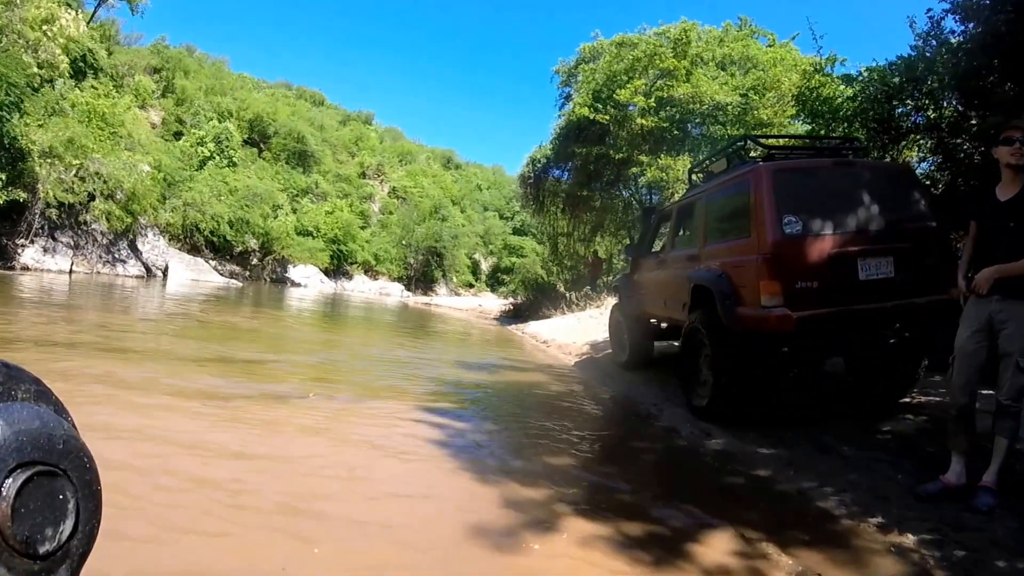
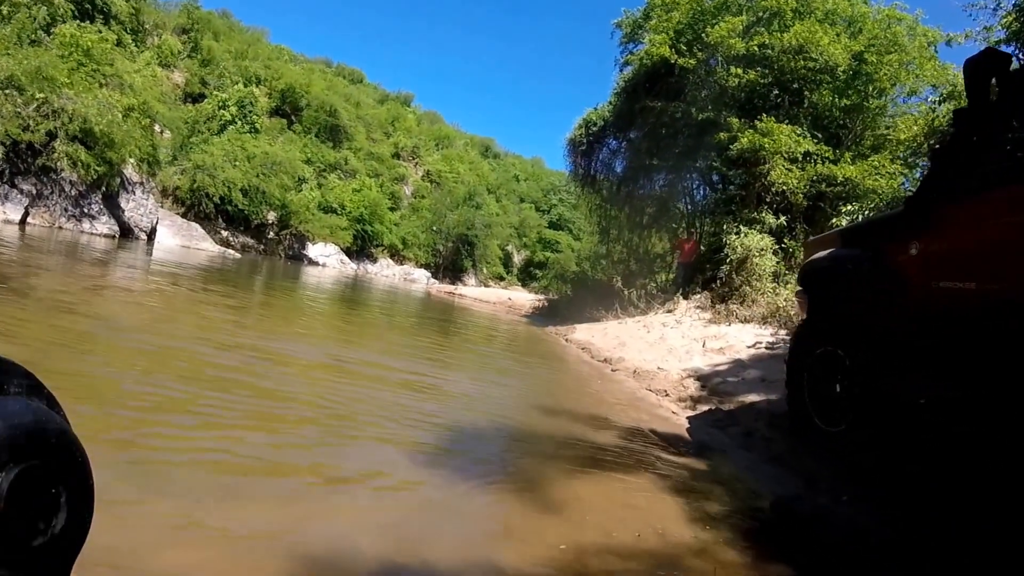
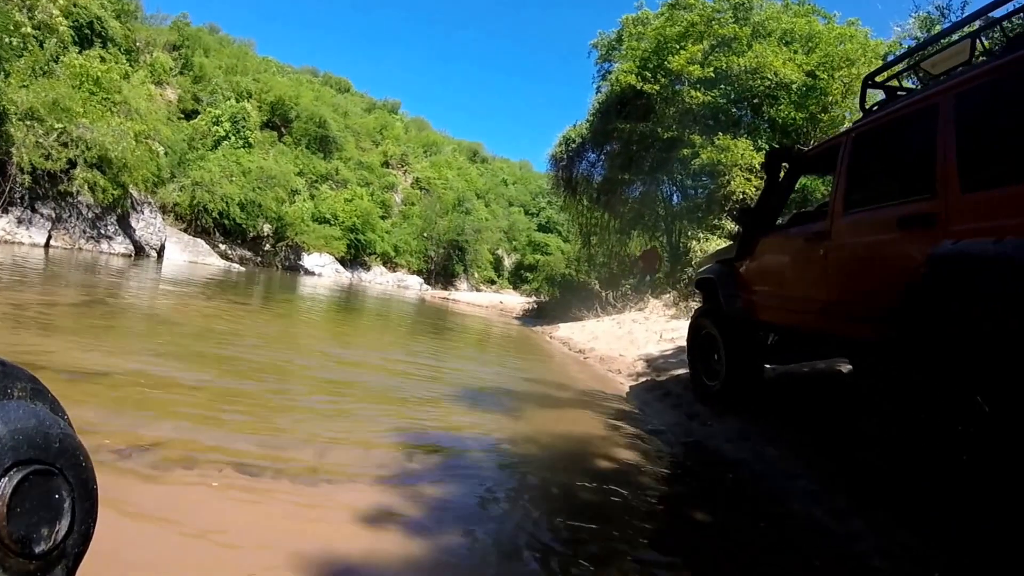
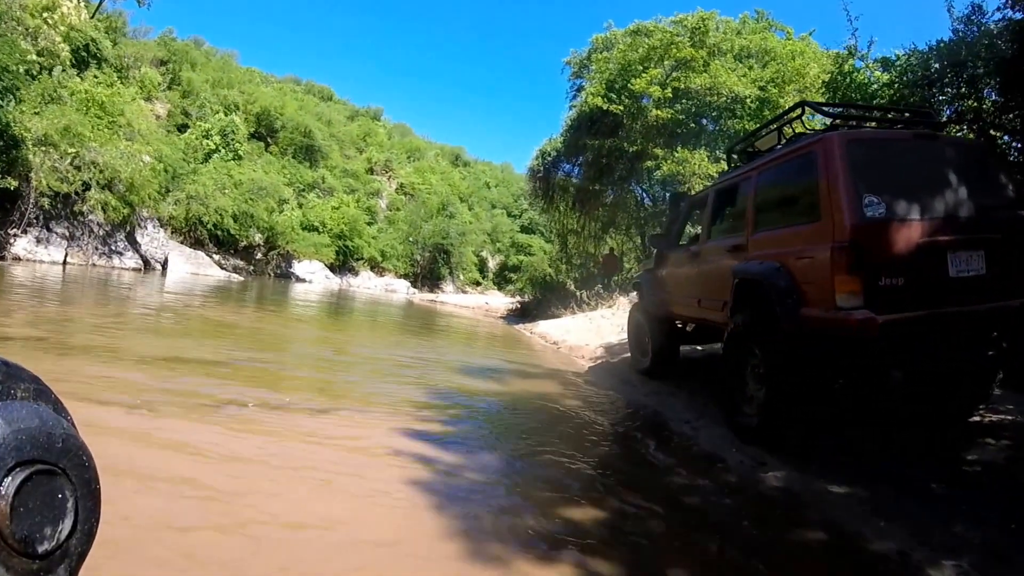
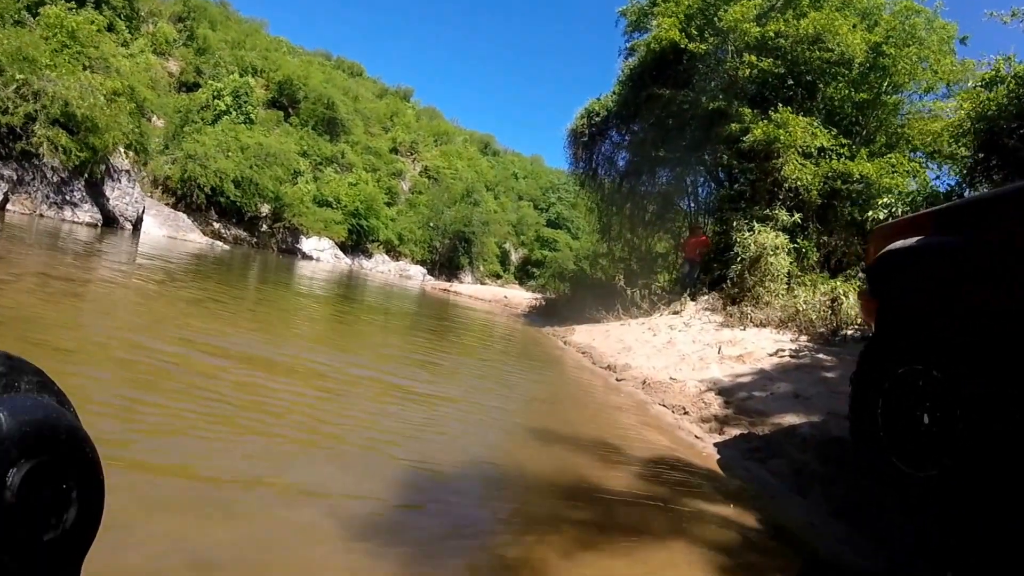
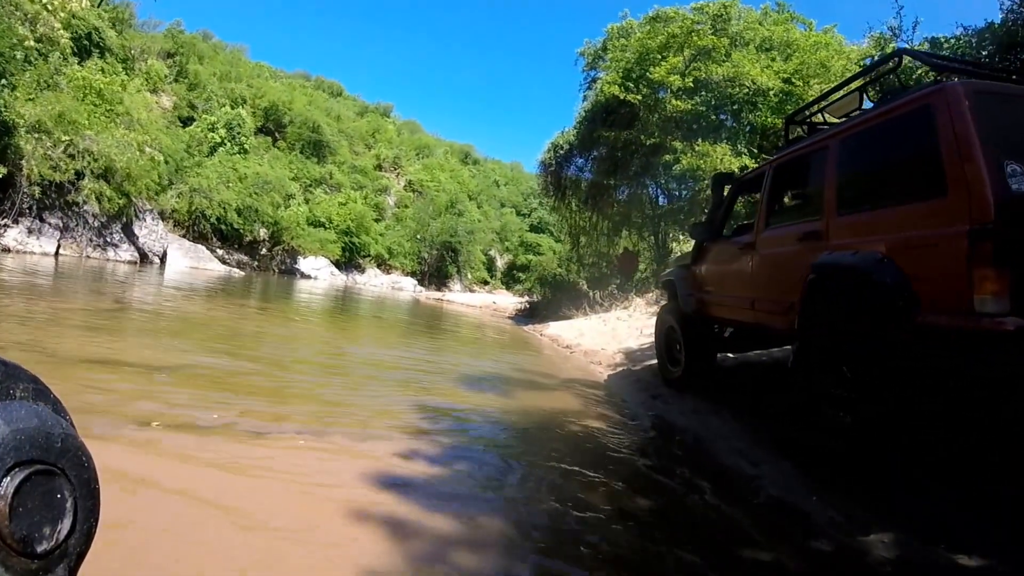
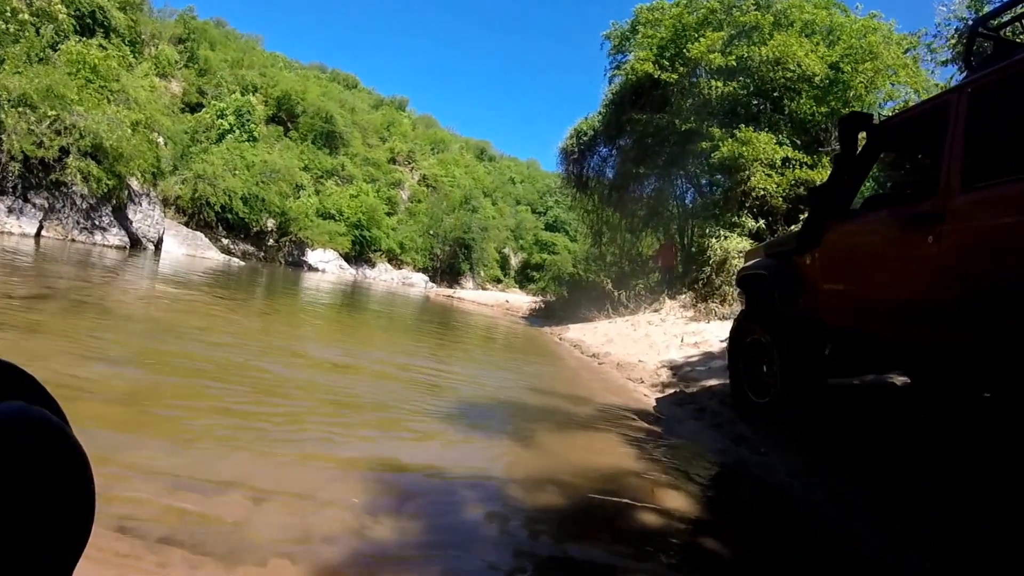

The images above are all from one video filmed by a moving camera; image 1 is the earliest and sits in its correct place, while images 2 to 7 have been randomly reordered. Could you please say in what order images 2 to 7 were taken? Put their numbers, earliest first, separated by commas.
4, 6, 3, 7, 2, 5
